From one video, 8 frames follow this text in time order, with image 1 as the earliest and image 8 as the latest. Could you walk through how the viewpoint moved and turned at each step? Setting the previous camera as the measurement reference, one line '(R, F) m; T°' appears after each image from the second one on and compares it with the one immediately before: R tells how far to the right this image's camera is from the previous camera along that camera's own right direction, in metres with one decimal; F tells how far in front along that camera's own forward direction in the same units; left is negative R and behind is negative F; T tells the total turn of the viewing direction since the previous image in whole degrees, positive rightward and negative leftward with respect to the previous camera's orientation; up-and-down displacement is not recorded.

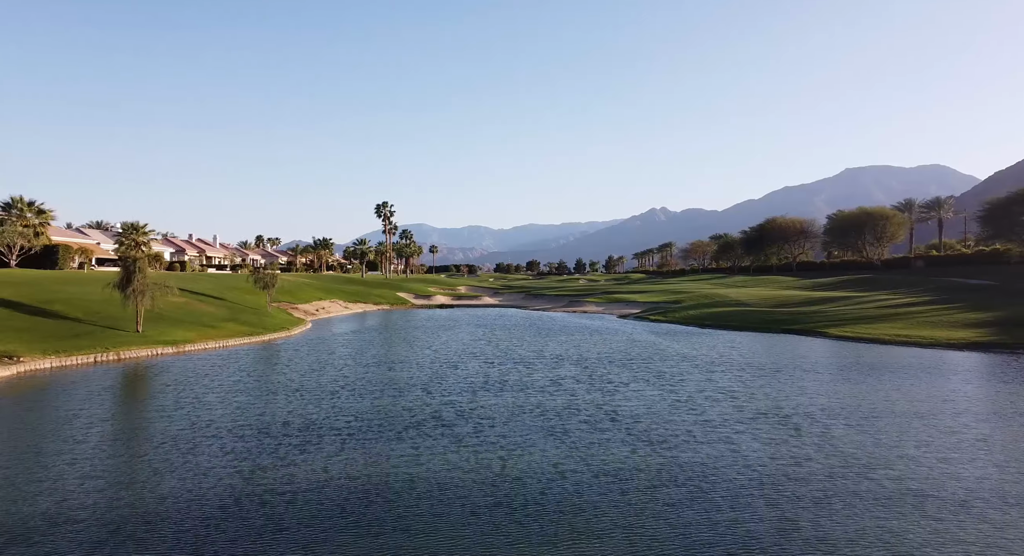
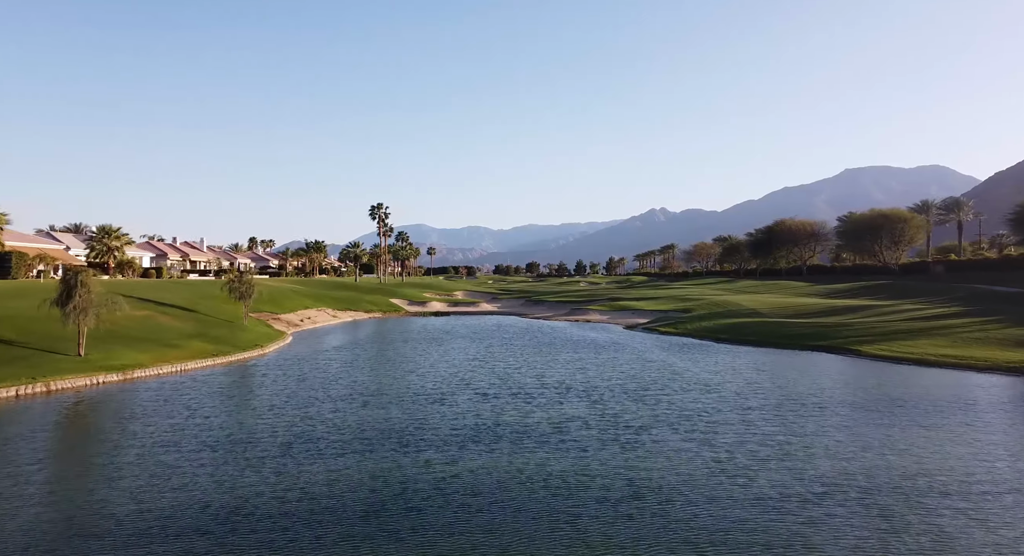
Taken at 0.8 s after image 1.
(+0.1, +4.3) m; 0°
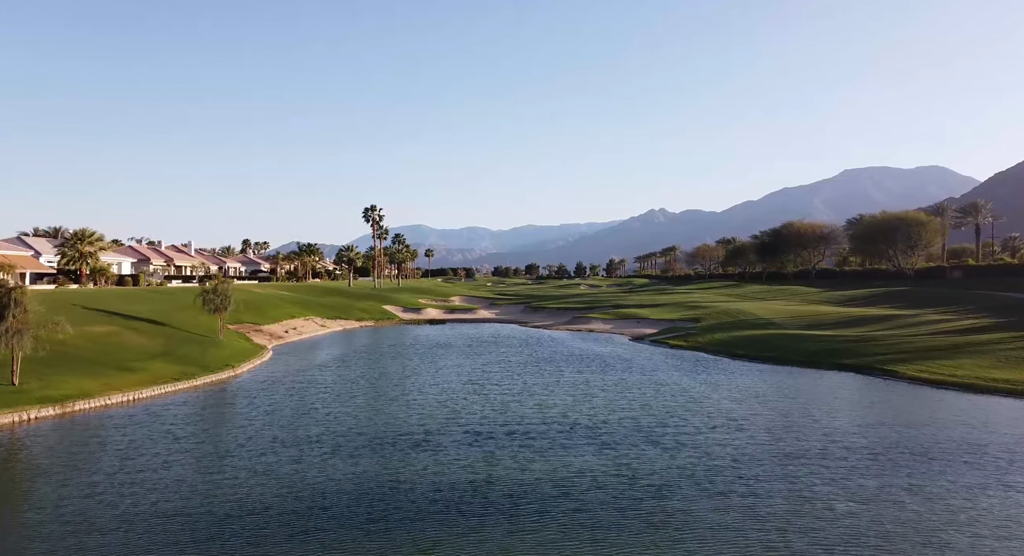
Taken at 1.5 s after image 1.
(+0.1, +3.7) m; 0°
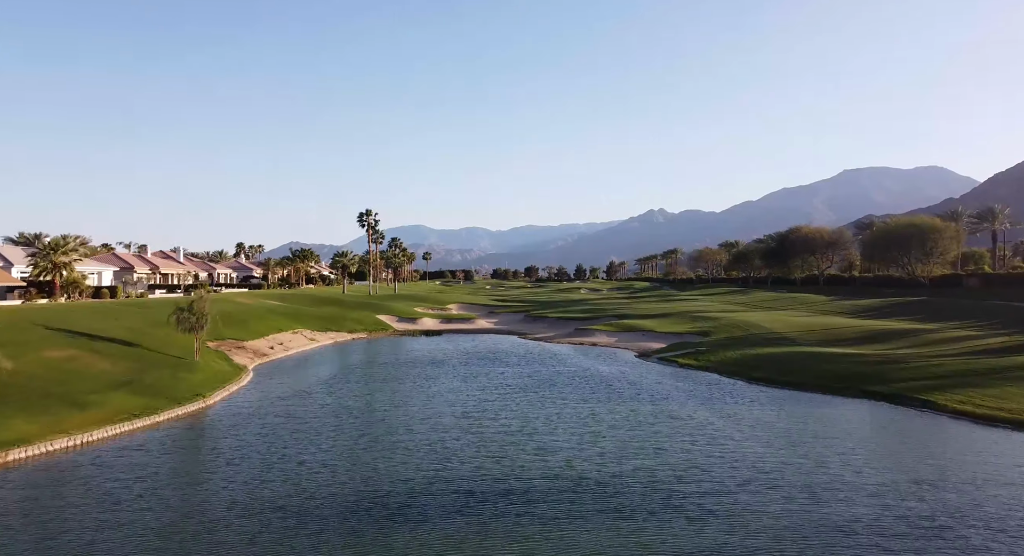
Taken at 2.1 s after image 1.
(0.0, +3.2) m; 0°
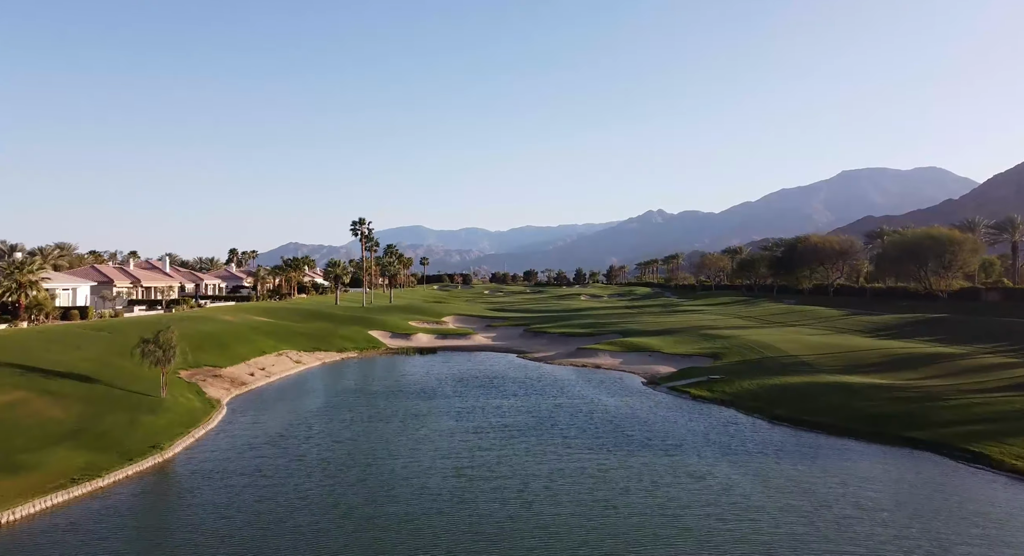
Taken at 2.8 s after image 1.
(0.0, +3.7) m; 0°
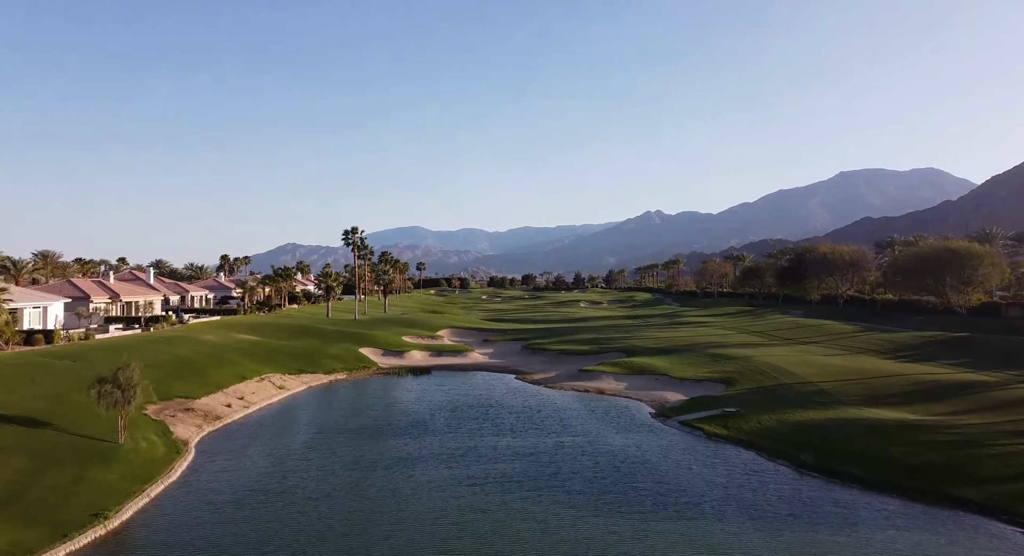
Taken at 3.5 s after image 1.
(0.0, +3.7) m; 0°
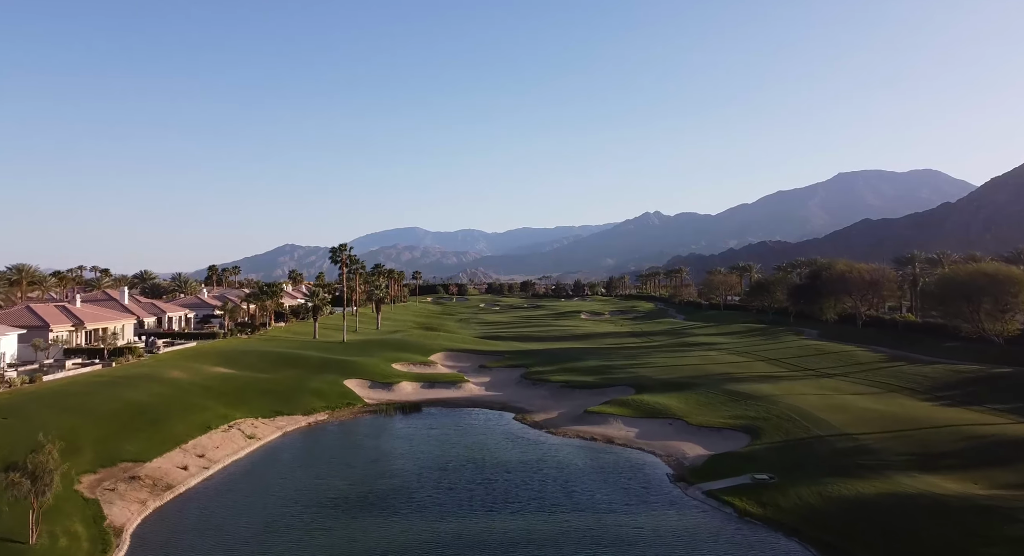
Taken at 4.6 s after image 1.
(+0.1, +5.9) m; 0°
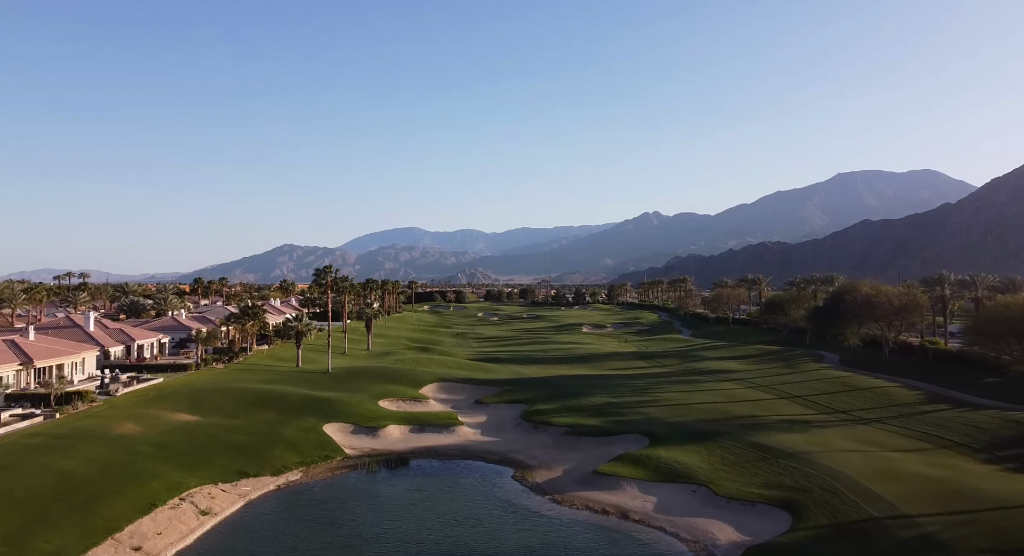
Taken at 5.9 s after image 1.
(0.0, +7.1) m; 0°
